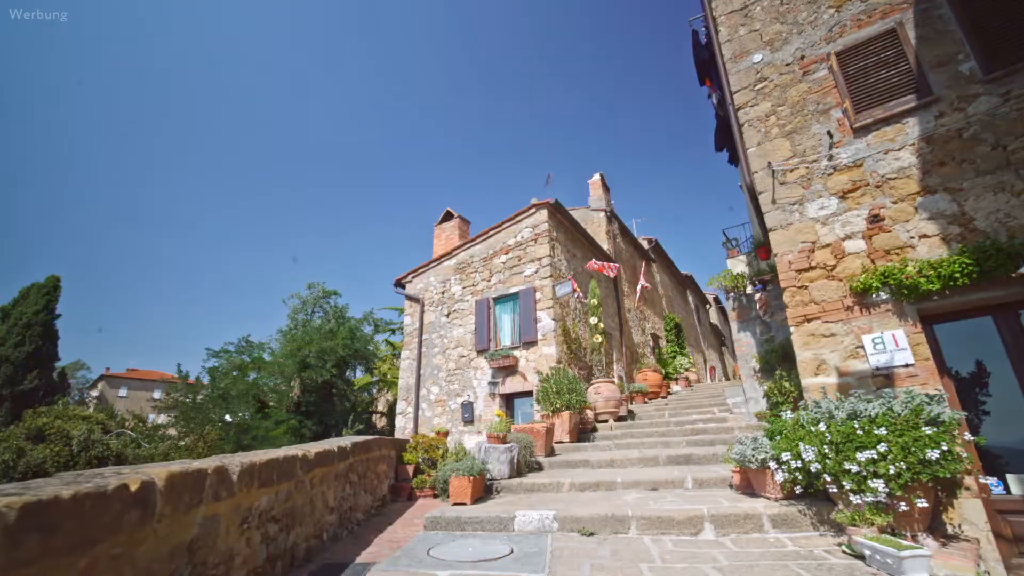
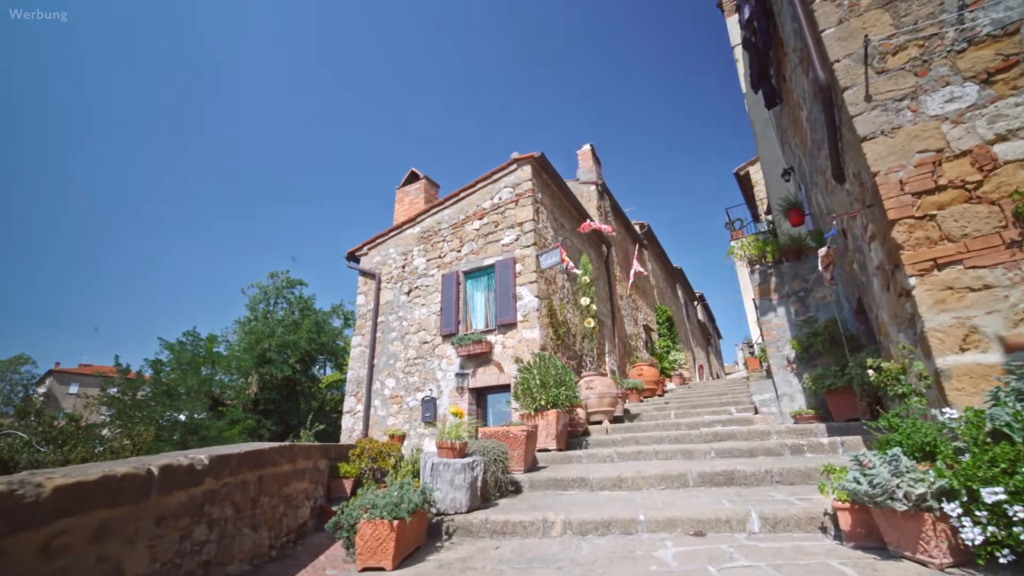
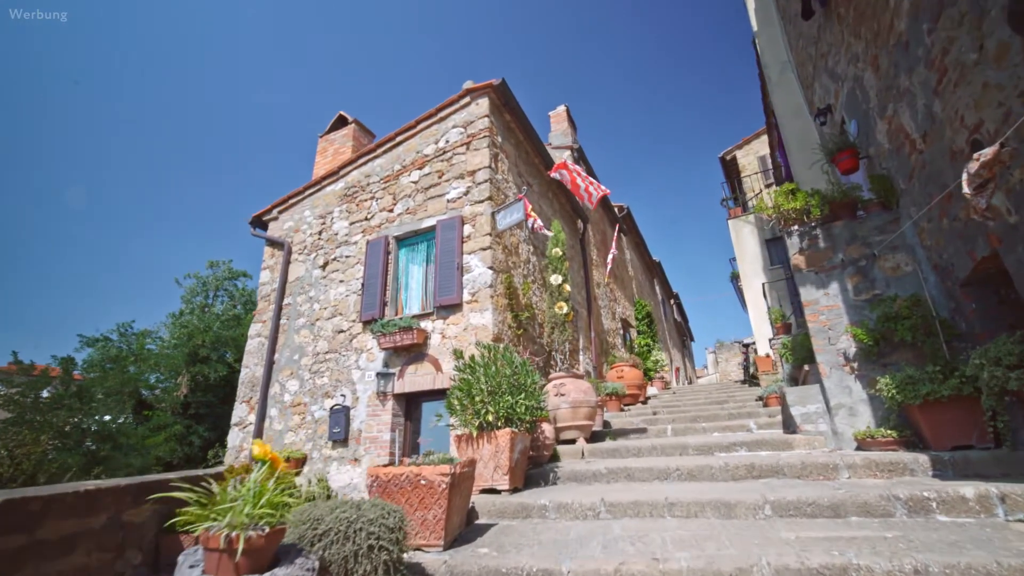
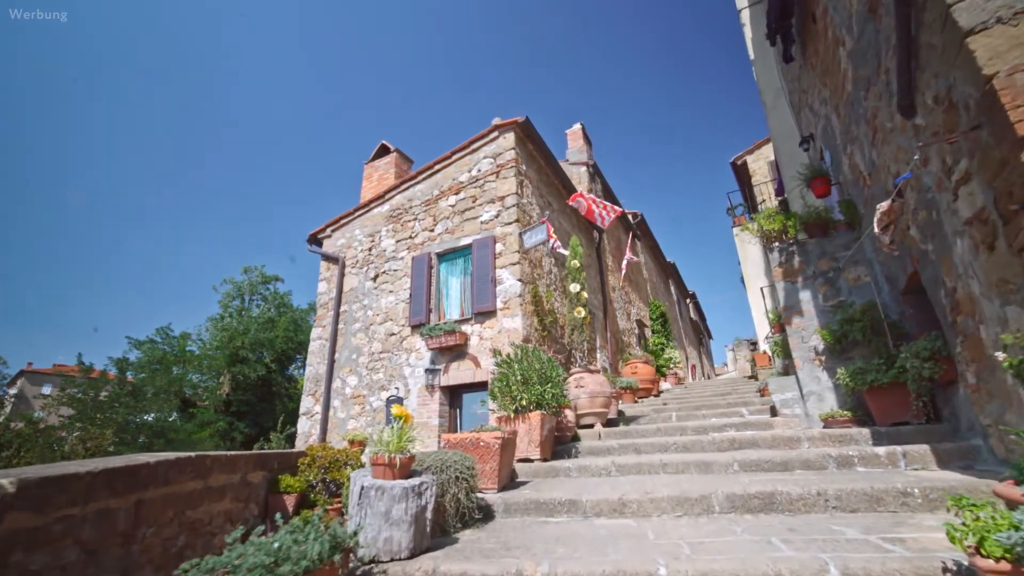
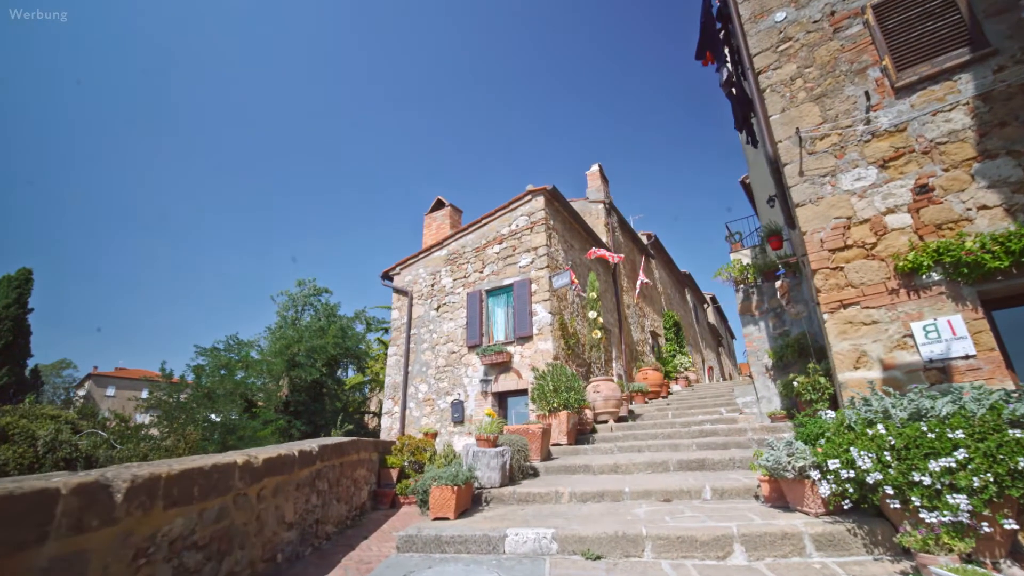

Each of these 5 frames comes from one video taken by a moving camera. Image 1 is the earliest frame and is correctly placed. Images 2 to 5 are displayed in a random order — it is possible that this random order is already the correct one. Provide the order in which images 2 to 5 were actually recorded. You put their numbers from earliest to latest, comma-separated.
5, 2, 4, 3
